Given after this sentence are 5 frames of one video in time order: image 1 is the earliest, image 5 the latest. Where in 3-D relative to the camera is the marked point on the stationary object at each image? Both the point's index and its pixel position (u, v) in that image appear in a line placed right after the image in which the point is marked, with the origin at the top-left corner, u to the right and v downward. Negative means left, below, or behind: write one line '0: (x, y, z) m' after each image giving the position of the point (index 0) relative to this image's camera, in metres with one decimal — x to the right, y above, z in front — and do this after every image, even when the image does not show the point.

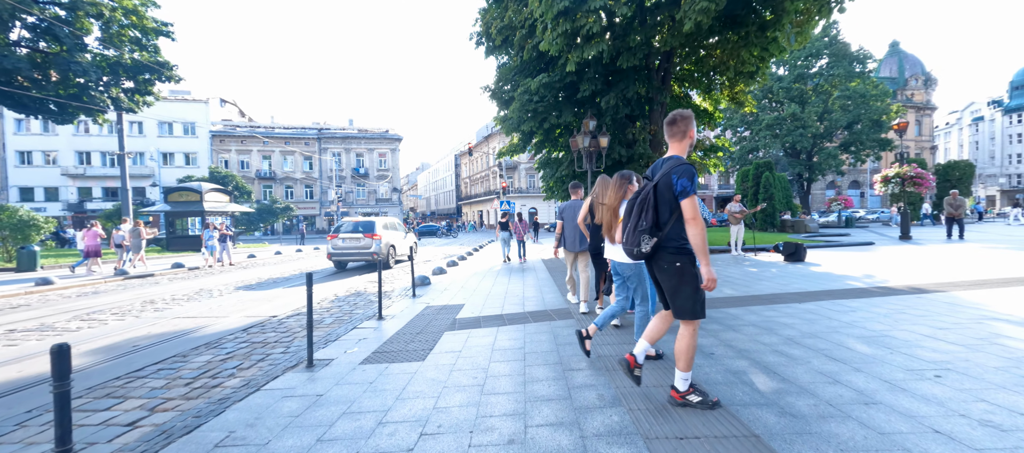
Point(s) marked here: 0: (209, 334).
0: (-4.4, -1.6, +5.6) m
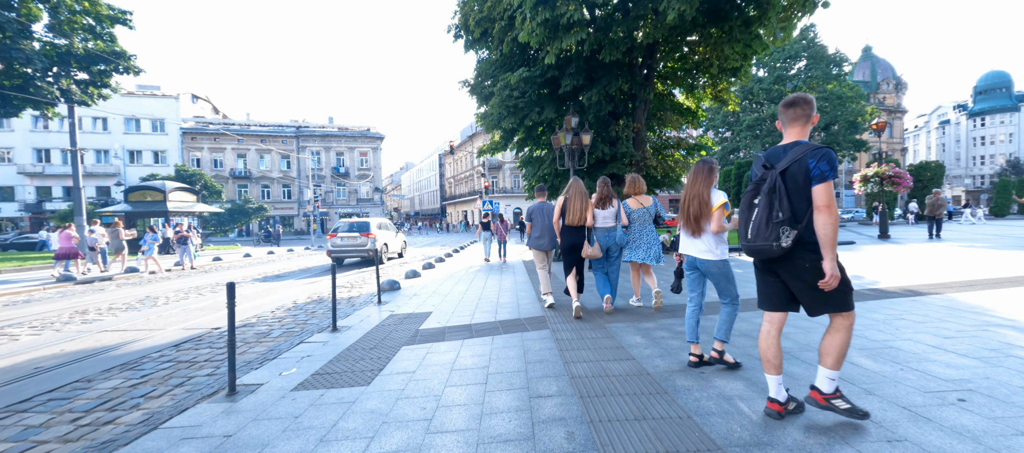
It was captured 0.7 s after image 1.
0: (-4.8, -1.6, +4.9) m
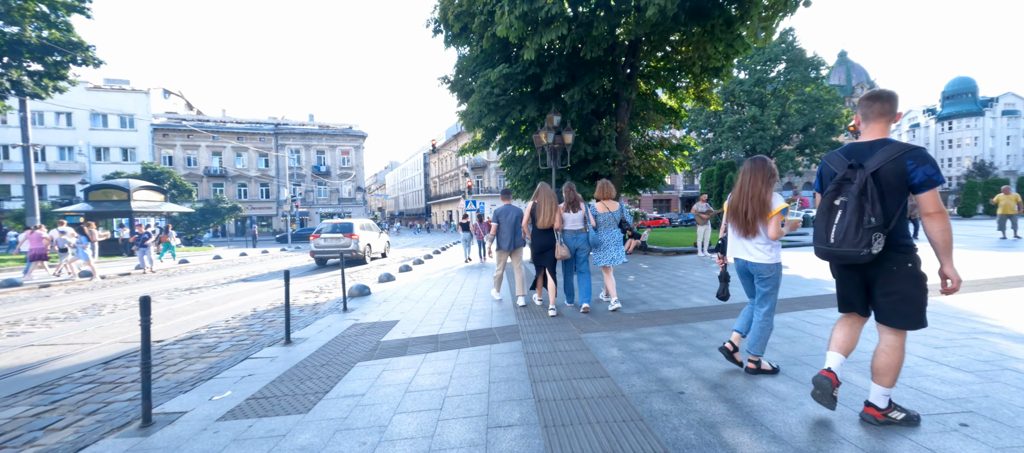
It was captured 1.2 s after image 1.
0: (-5.2, -1.6, +4.3) m
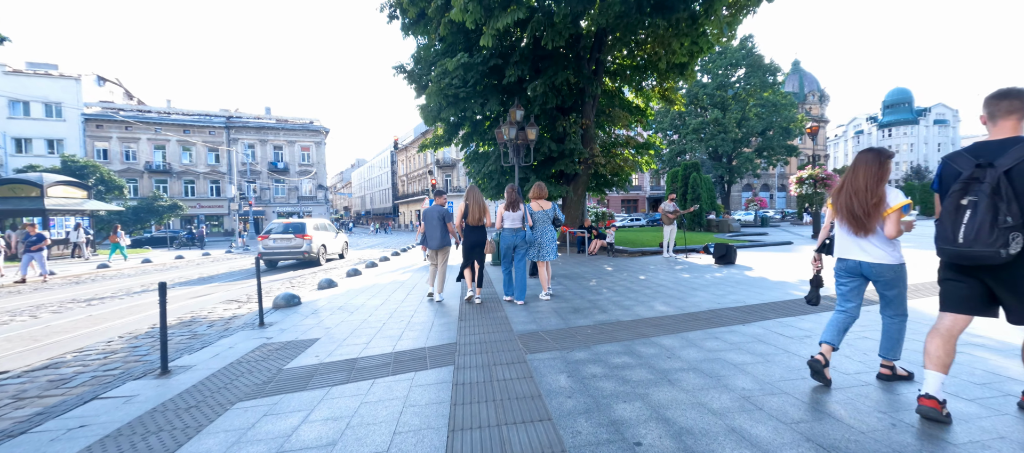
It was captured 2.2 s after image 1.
0: (-5.8, -1.6, +3.2) m
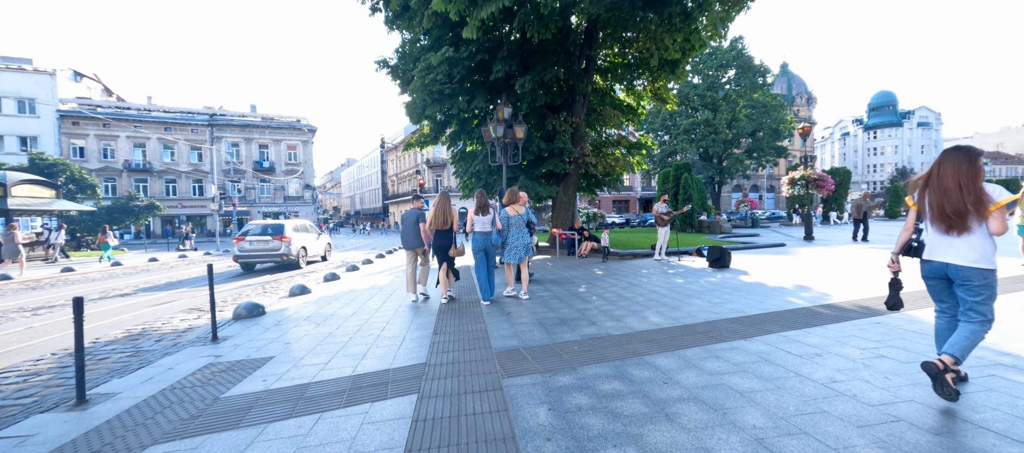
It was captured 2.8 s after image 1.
0: (-6.0, -1.7, +2.6) m
